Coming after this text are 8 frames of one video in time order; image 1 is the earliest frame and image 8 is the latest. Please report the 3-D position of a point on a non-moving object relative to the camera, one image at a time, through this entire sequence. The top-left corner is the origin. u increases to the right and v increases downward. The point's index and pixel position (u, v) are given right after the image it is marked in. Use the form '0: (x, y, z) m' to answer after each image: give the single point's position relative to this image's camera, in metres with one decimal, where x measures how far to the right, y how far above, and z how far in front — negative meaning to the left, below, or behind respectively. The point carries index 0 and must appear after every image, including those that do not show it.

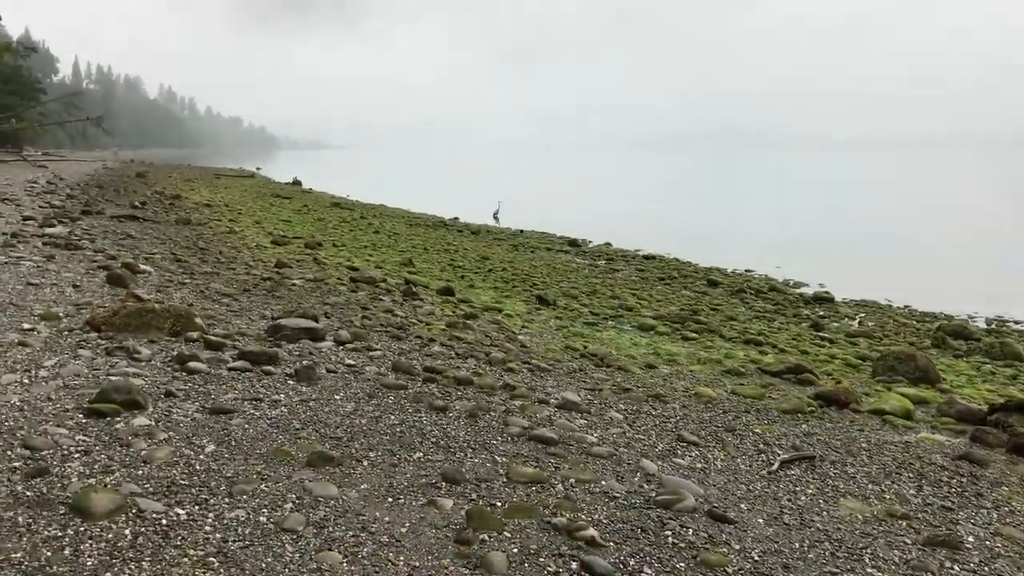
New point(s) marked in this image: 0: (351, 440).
0: (-1.2, -1.1, +7.0) m
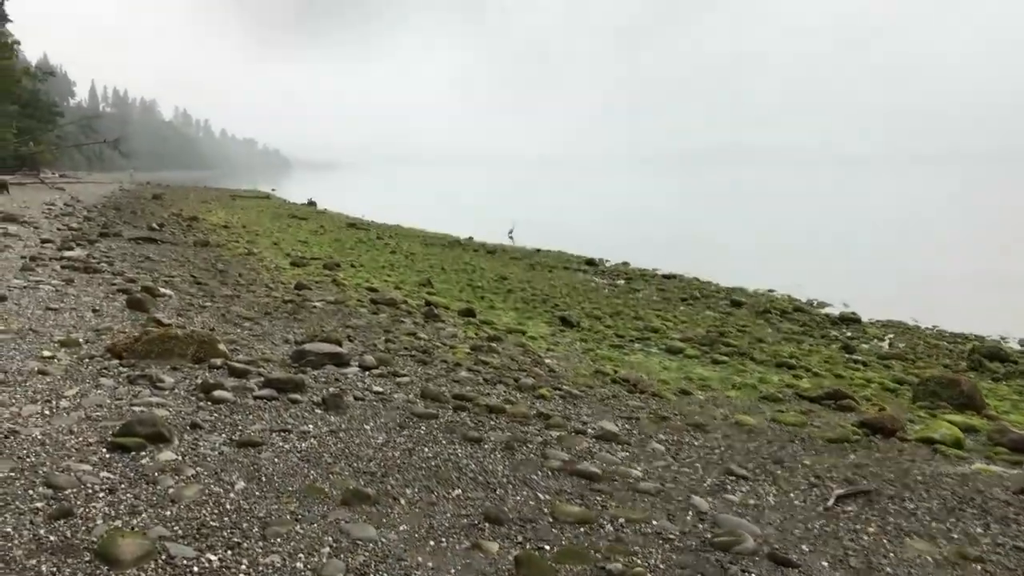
0: (-0.9, -1.3, +6.7) m
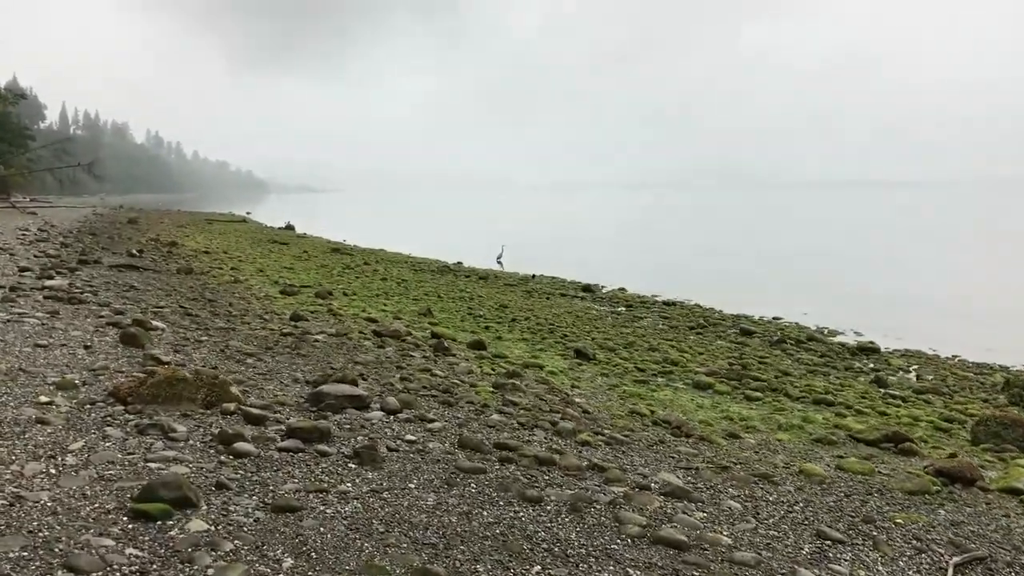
0: (-0.4, -1.6, +5.9) m
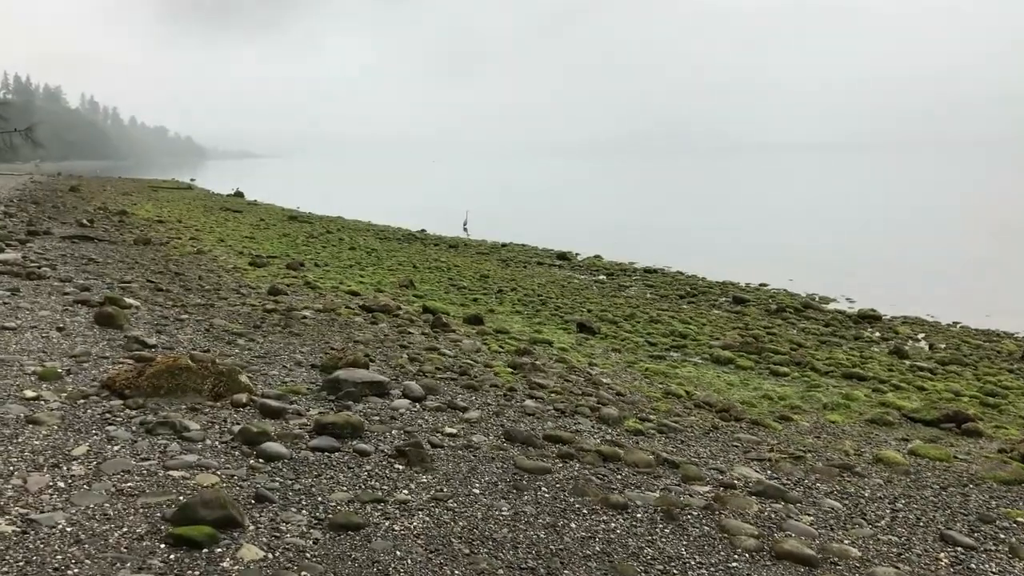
0: (+0.2, -1.5, +5.1) m
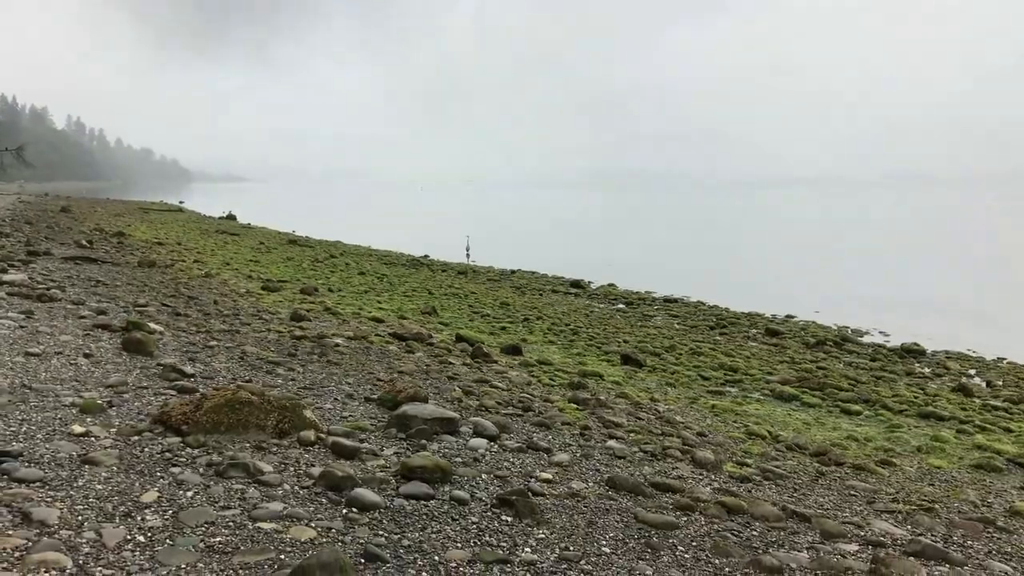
0: (+1.0, -1.6, +4.4) m
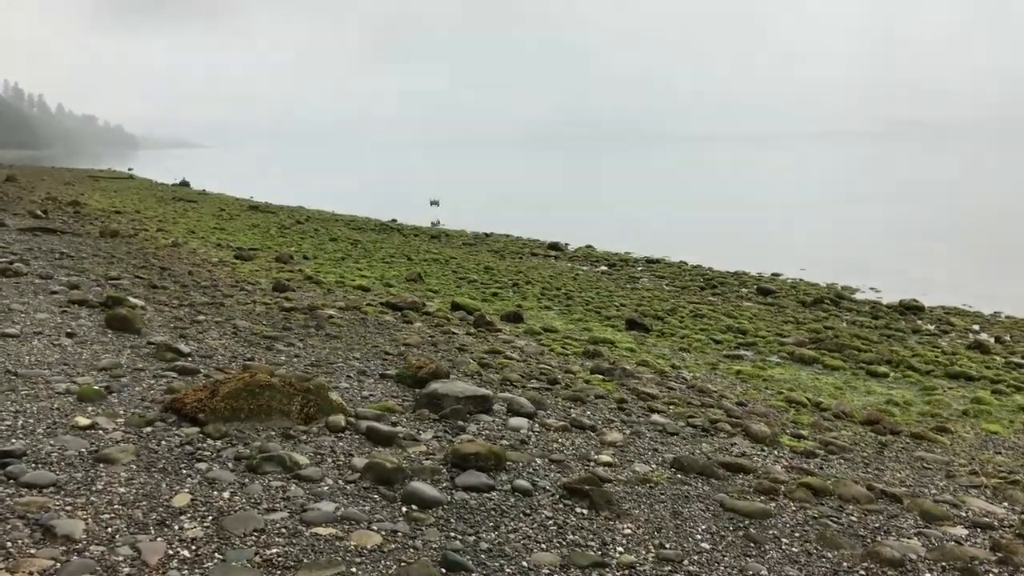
0: (+1.6, -1.5, +3.9) m
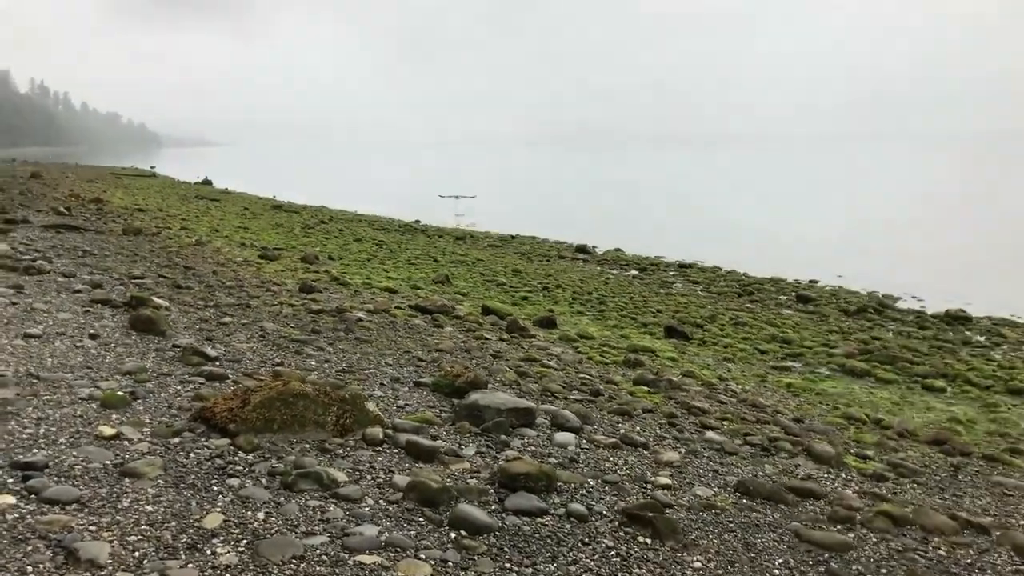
0: (+1.8, -1.6, +3.4) m
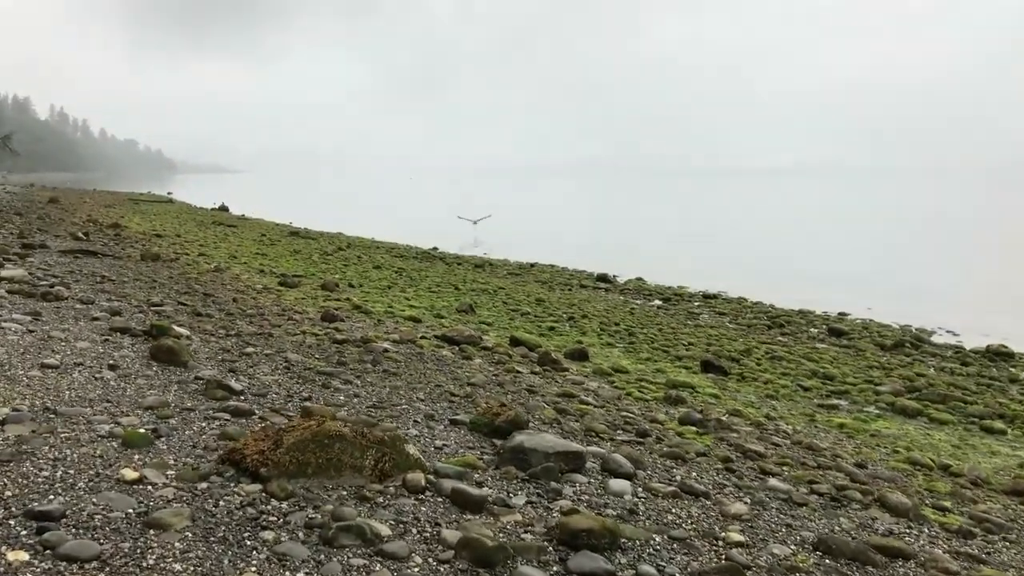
0: (+2.1, -1.7, +2.8) m
